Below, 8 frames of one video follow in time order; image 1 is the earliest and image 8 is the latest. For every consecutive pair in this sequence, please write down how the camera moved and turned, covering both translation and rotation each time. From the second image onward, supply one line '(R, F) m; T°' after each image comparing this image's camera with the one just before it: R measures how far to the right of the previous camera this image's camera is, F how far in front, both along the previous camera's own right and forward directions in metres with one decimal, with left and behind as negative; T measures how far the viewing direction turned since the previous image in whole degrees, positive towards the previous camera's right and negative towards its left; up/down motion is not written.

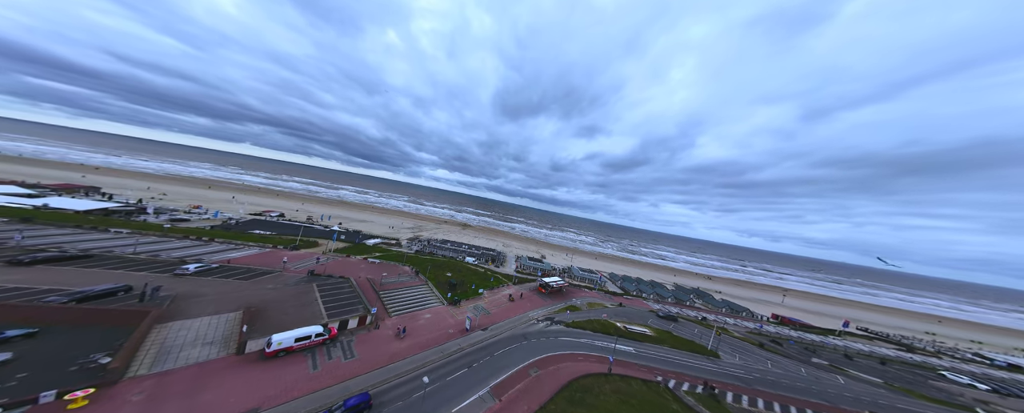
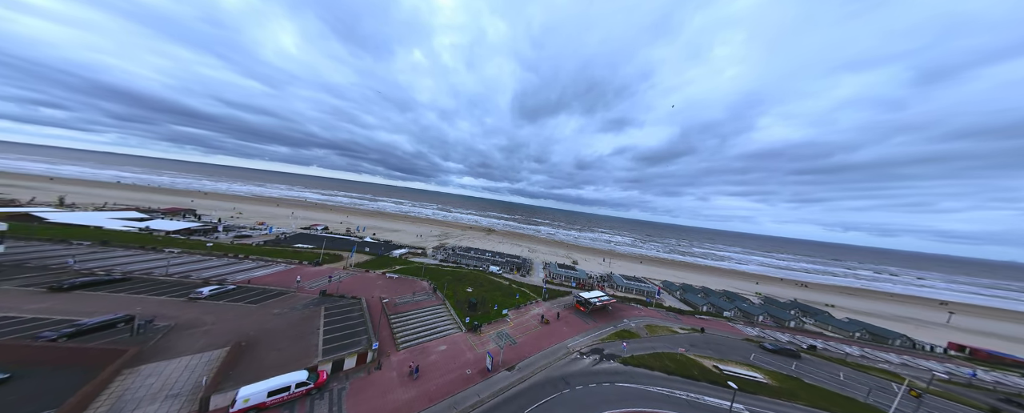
(-0.2, +3.5) m; -6°
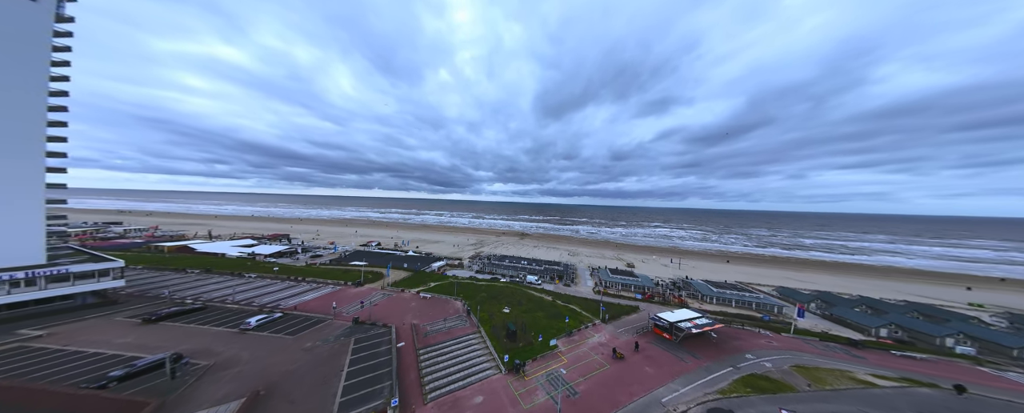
(-0.2, +3.3) m; -9°
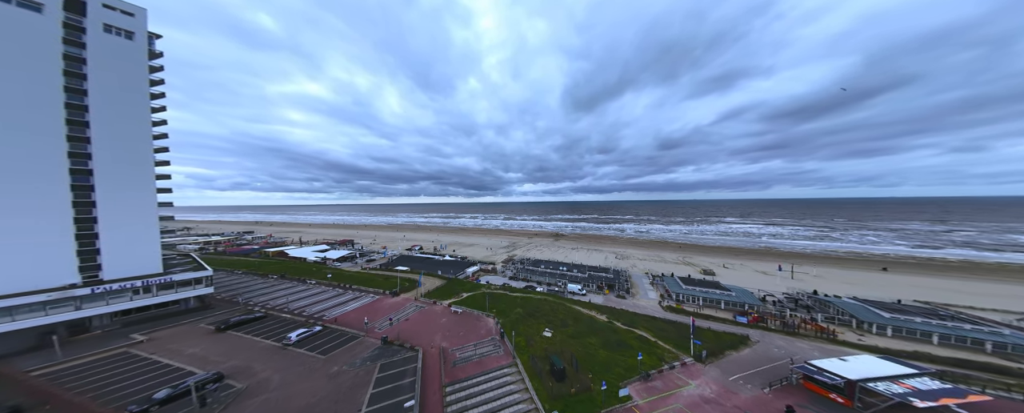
(-0.3, +3.0) m; -9°
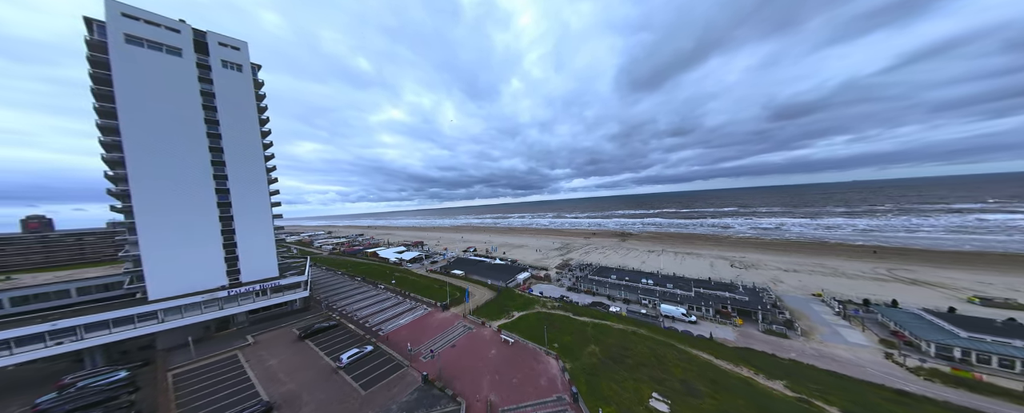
(-0.7, +4.5) m; -13°
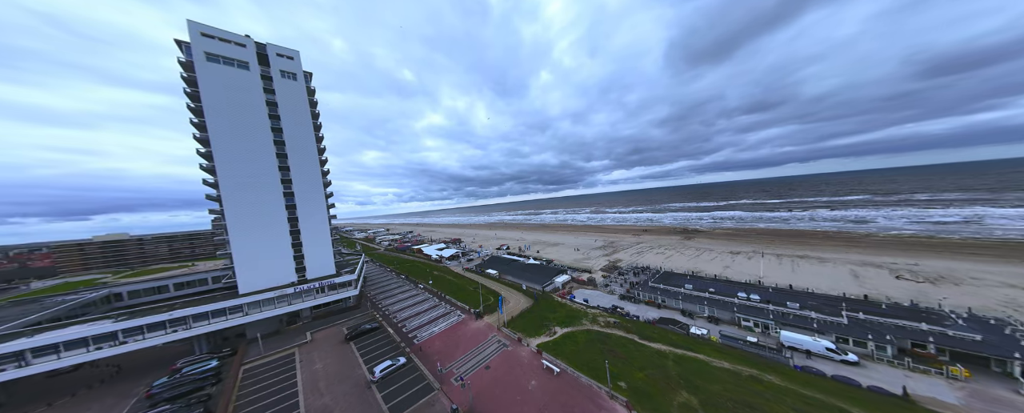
(-0.8, +3.7) m; -8°
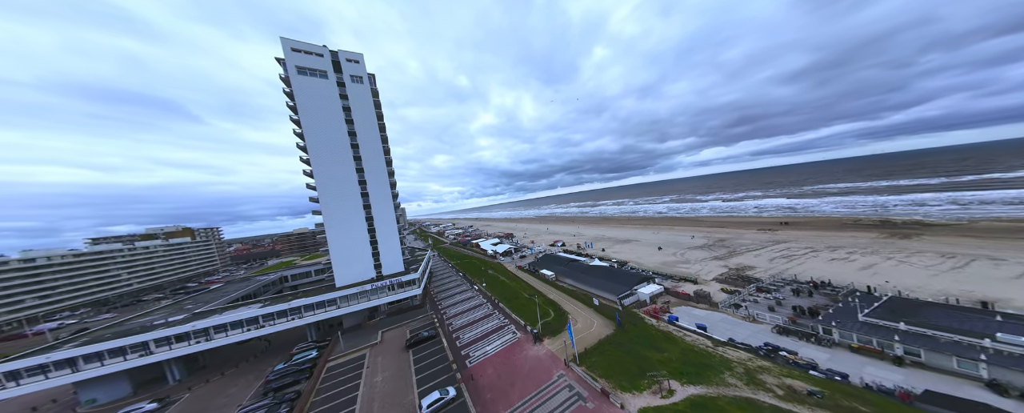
(-1.6, +6.0) m; -13°
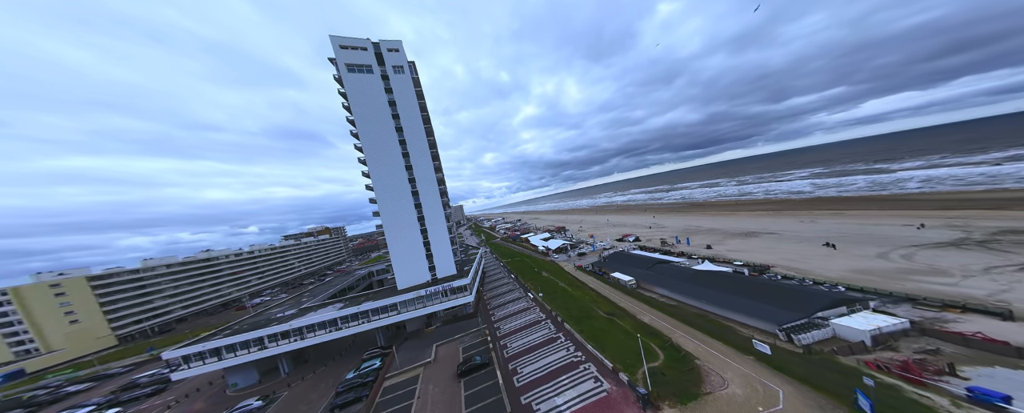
(-3.0, +6.0) m; -11°
